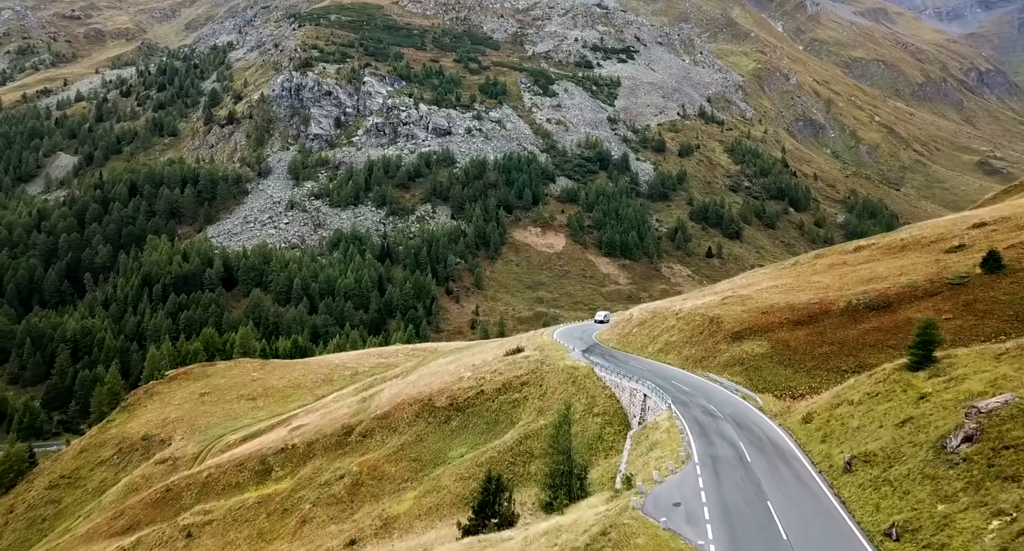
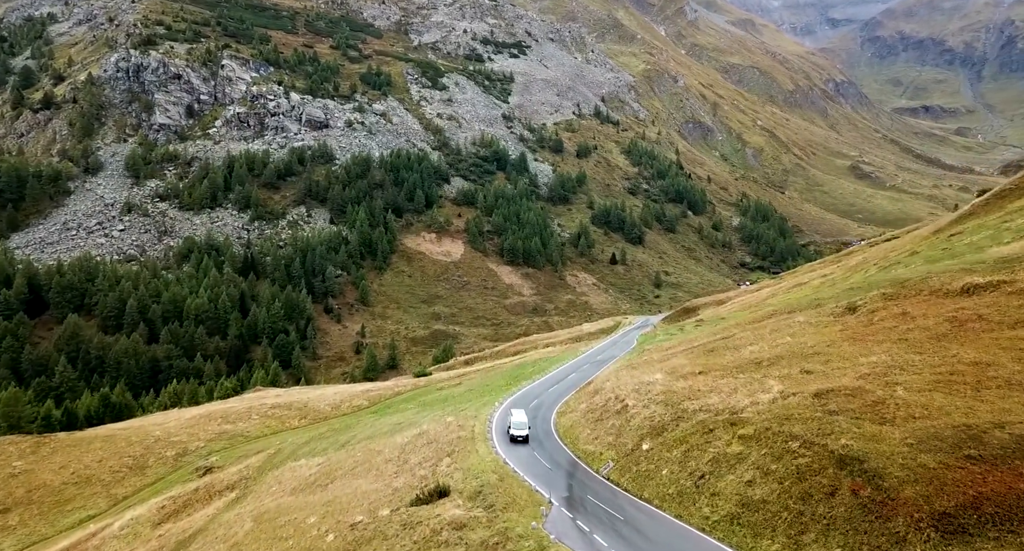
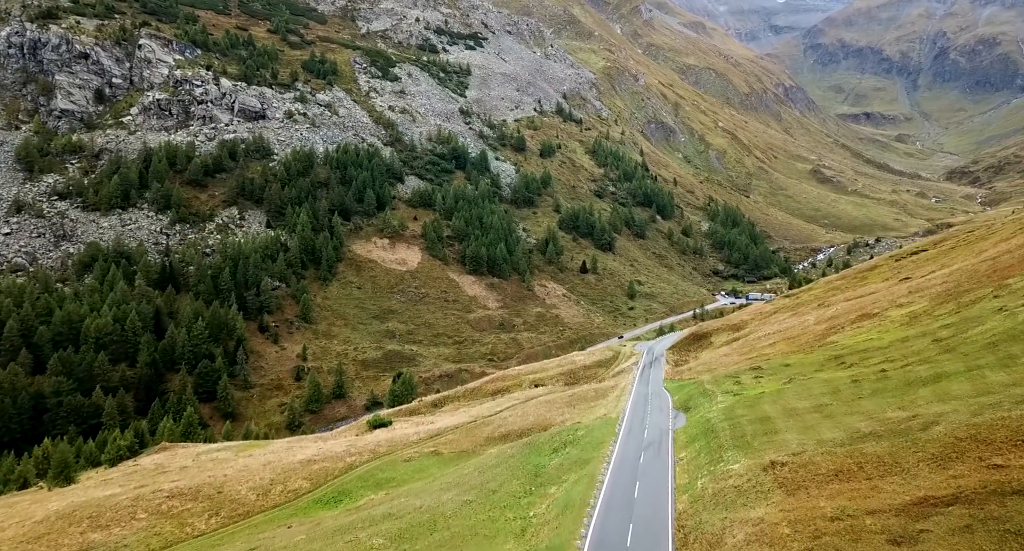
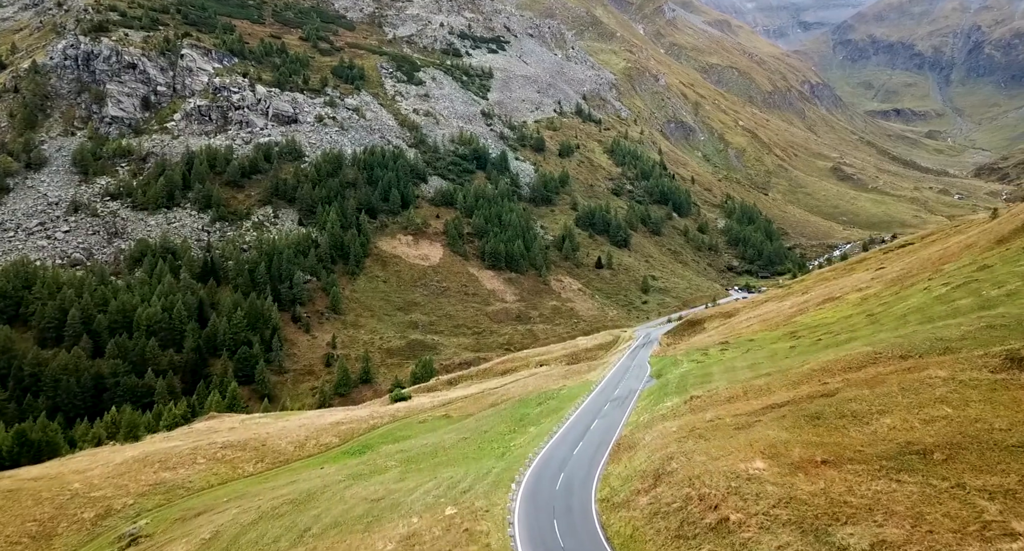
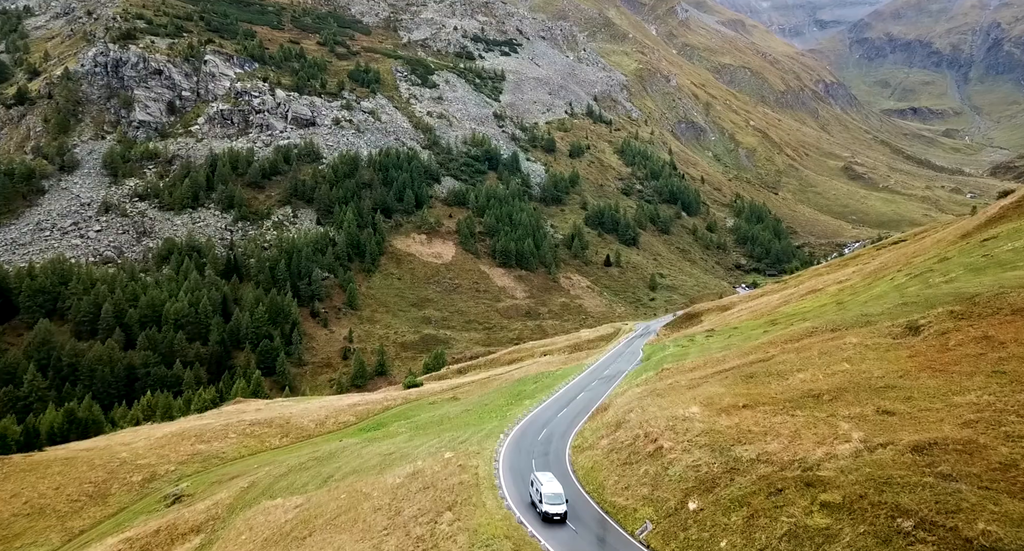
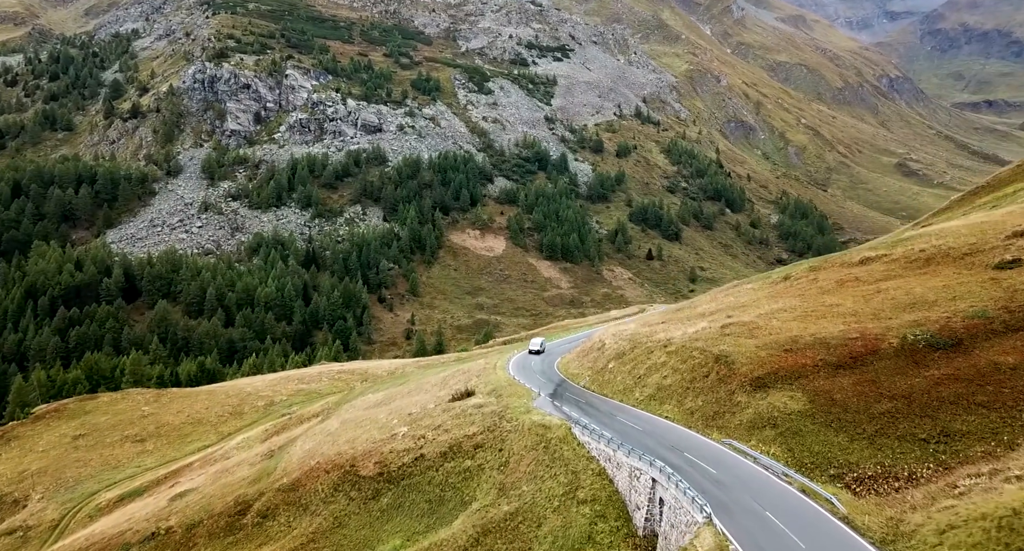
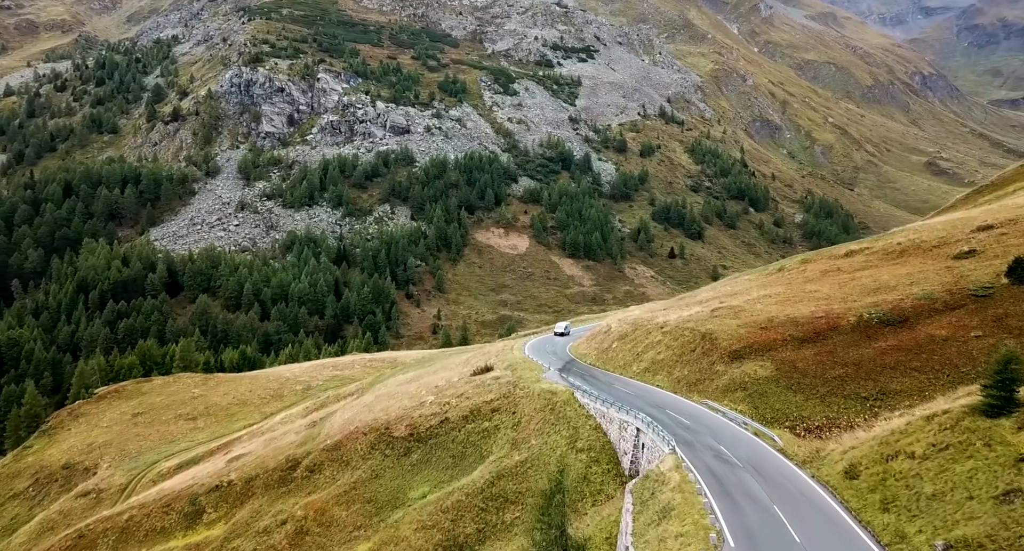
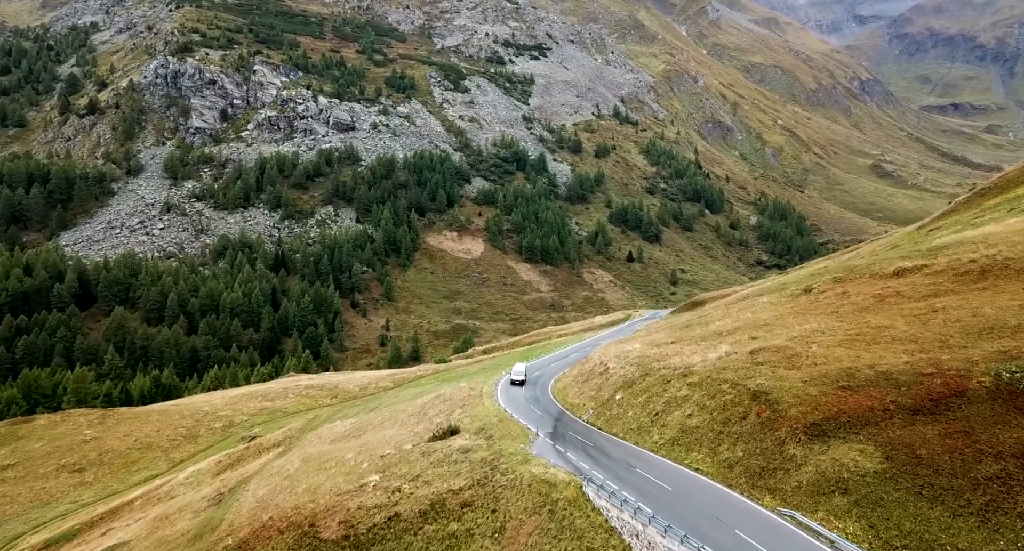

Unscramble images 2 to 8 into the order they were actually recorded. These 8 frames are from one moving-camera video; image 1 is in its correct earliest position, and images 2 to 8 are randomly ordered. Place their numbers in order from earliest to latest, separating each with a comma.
7, 6, 8, 2, 5, 4, 3
